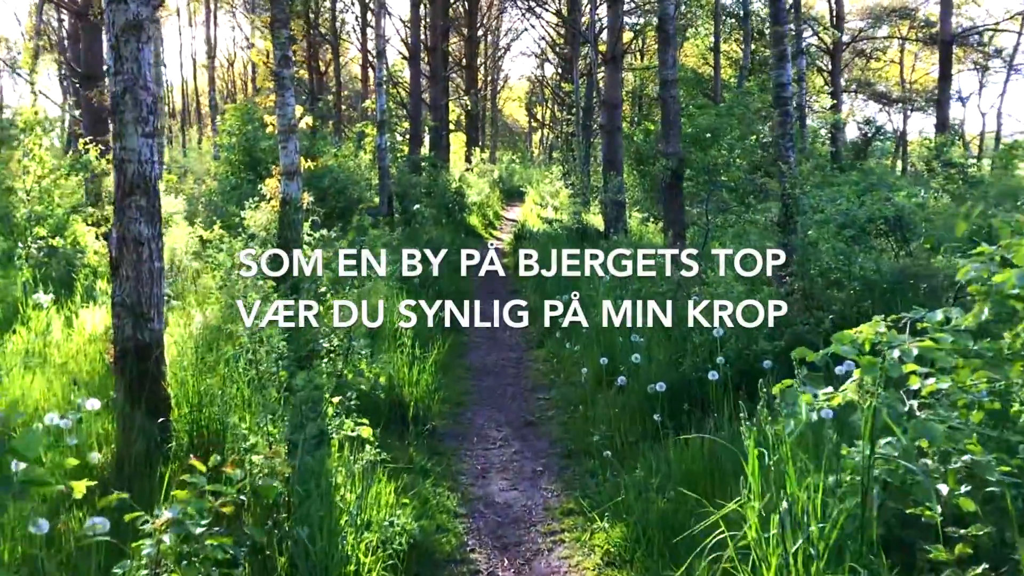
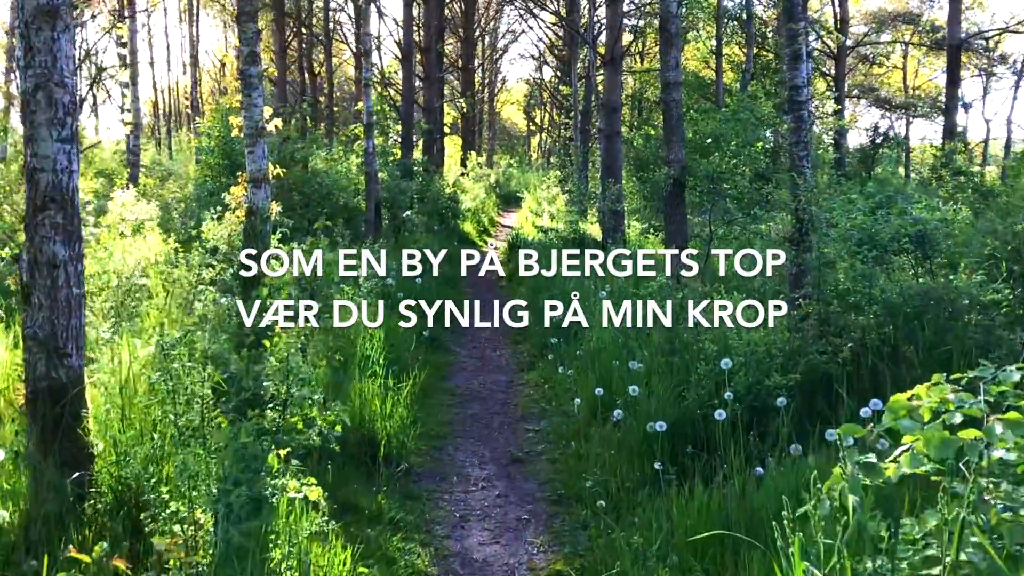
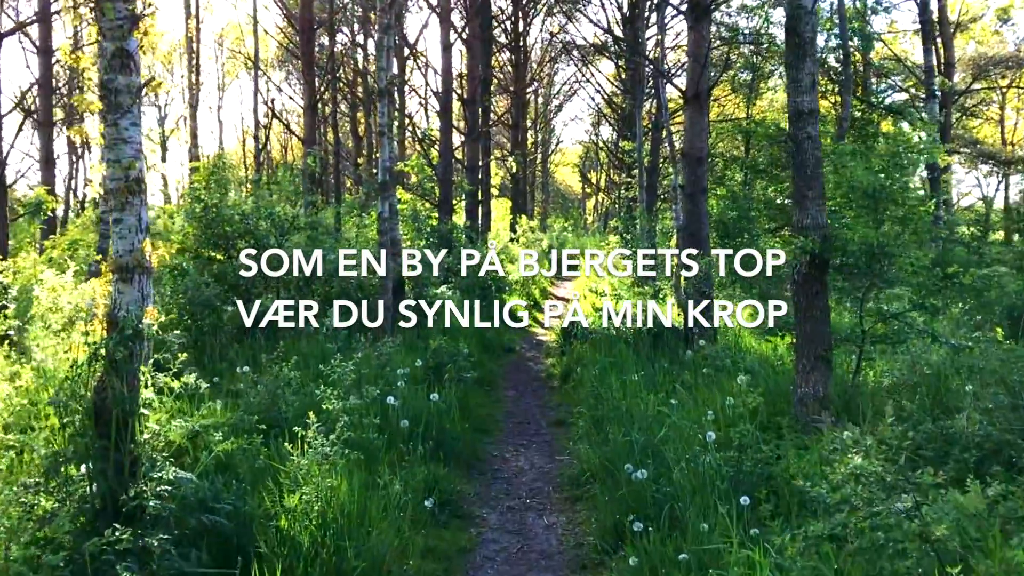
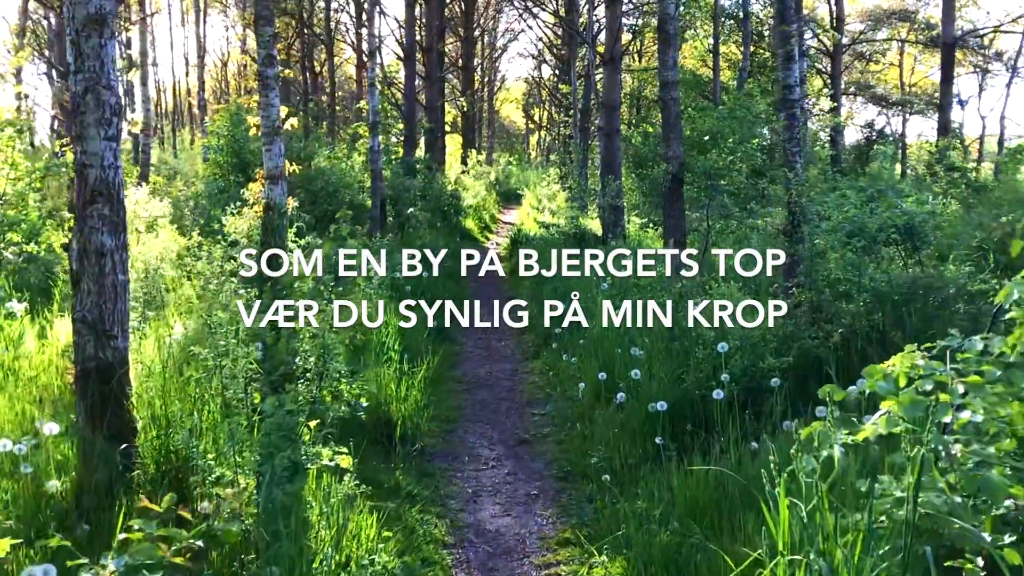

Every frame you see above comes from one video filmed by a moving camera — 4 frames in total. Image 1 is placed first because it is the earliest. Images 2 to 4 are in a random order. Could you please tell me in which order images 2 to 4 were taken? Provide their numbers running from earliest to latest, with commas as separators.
4, 2, 3
